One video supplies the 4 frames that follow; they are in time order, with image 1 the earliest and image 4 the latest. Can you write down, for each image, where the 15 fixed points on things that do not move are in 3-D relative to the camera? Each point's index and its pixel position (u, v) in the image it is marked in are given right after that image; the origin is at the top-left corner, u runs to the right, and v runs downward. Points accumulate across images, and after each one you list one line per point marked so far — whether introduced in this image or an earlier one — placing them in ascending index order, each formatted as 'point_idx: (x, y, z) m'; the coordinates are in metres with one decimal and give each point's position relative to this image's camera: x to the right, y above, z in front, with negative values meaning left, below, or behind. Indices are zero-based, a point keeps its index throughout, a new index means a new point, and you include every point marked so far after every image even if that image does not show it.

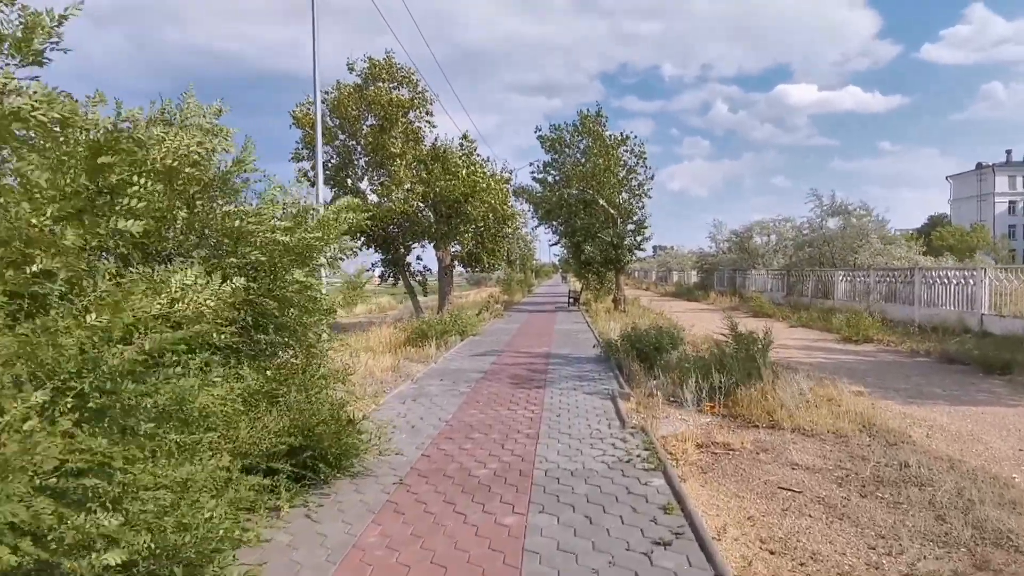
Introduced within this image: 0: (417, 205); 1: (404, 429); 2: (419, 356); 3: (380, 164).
0: (-3.0, +2.6, +18.7) m
1: (-1.2, -1.5, +6.5) m
2: (-1.9, -1.4, +12.5) m
3: (-4.2, +3.9, +19.3) m
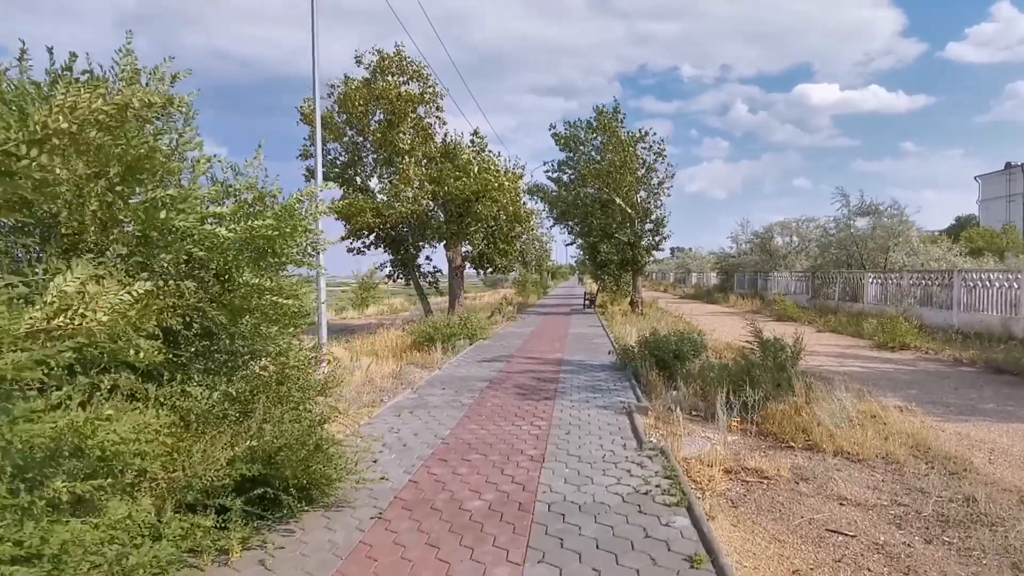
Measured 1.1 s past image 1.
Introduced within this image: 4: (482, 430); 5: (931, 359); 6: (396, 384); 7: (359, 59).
0: (-2.6, +2.5, +18.1) m
1: (-1.1, -1.5, +5.8) m
2: (-1.7, -1.5, +11.9) m
3: (-3.8, +3.9, +18.7) m
4: (-0.3, -1.5, +6.4) m
5: (+8.4, -1.4, +12.1) m
6: (-1.9, -1.6, +9.8) m
7: (-4.4, +6.6, +17.4) m
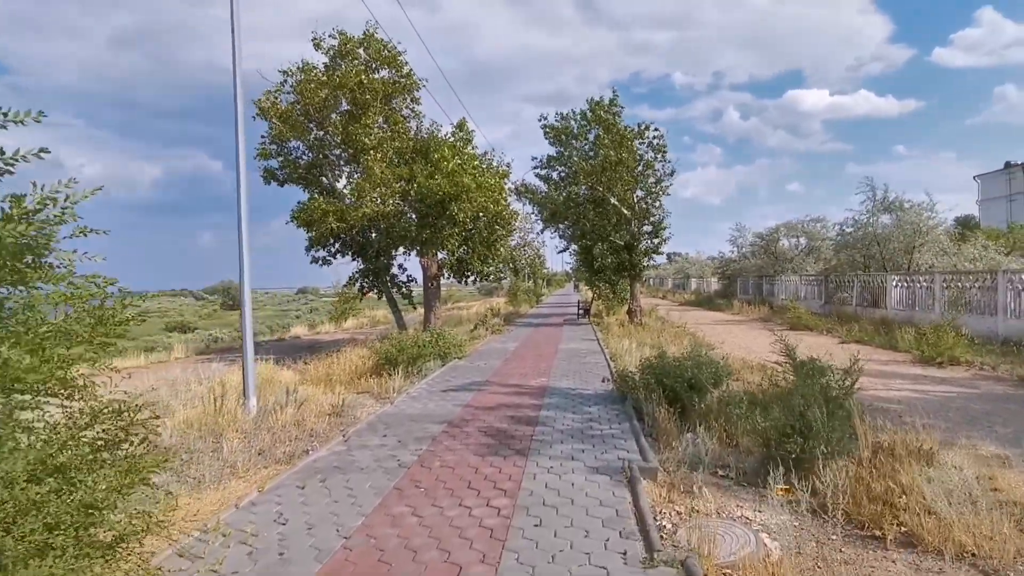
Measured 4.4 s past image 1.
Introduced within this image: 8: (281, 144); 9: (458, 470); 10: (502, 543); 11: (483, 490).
0: (-3.1, +2.2, +16.0) m
1: (-1.5, -1.7, +3.7) m
2: (-2.1, -1.7, +9.7) m
3: (-4.3, +3.6, +16.7) m
4: (-0.7, -1.6, +4.3) m
5: (+8.0, -1.5, +10.0) m
6: (-2.3, -1.8, +7.7) m
7: (-5.0, +6.2, +15.3) m
8: (-6.6, +4.1, +17.2) m
9: (-0.5, -1.6, +5.3) m
10: (0.0, -1.6, +3.9) m
11: (-0.2, -1.6, +4.8) m
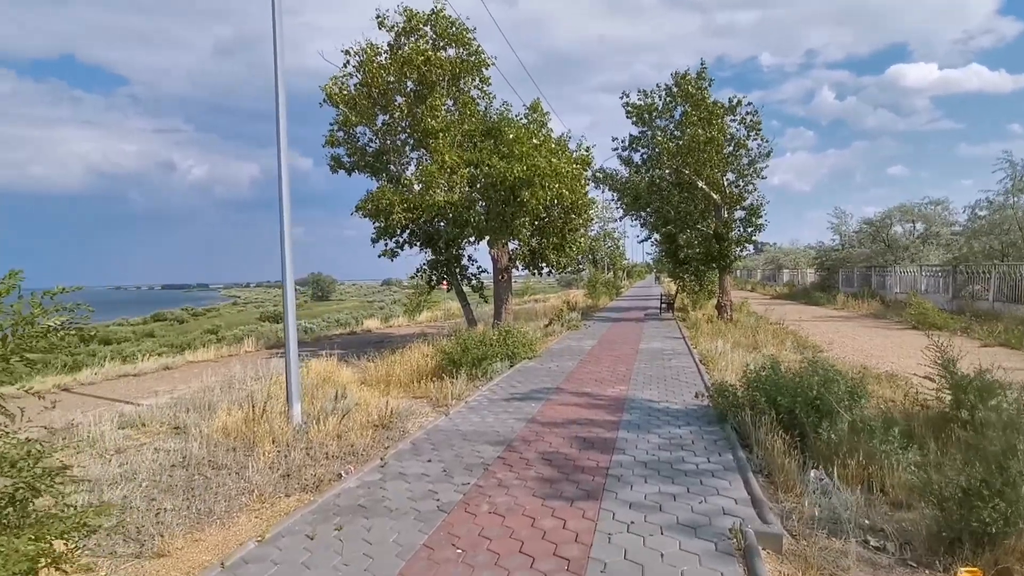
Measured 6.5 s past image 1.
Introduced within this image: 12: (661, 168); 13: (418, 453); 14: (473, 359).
0: (-1.2, +2.4, +15.0) m
1: (-1.3, -1.7, +2.6) m
2: (-1.1, -1.6, +8.7) m
3: (-2.4, +3.8, +15.8) m
4: (-0.4, -1.6, +3.1) m
5: (+9.0, -1.4, +7.7) m
6: (-1.5, -1.7, +6.7) m
7: (-3.2, +6.4, +14.5) m
8: (-4.5, +4.3, +16.6) m
9: (0.0, -1.6, +4.1) m
10: (+0.2, -1.6, +2.6) m
11: (+0.2, -1.6, +3.6) m
12: (+4.9, +3.9, +19.8) m
13: (-0.9, -1.6, +5.9) m
14: (-0.7, -1.3, +10.8) m
